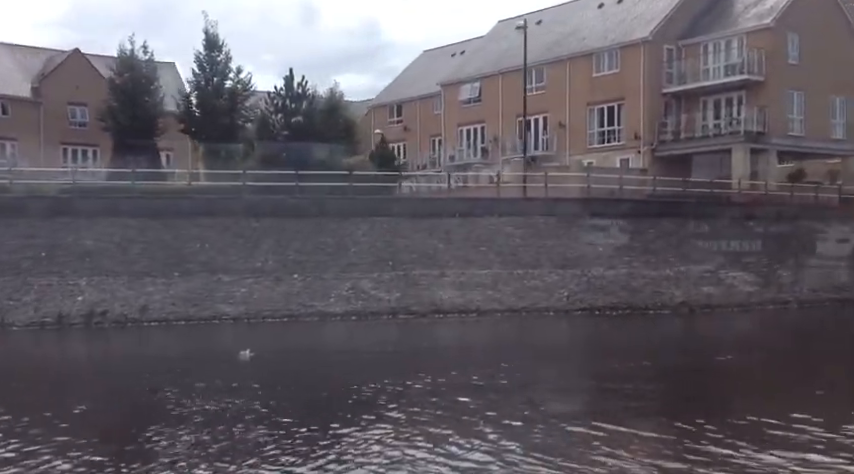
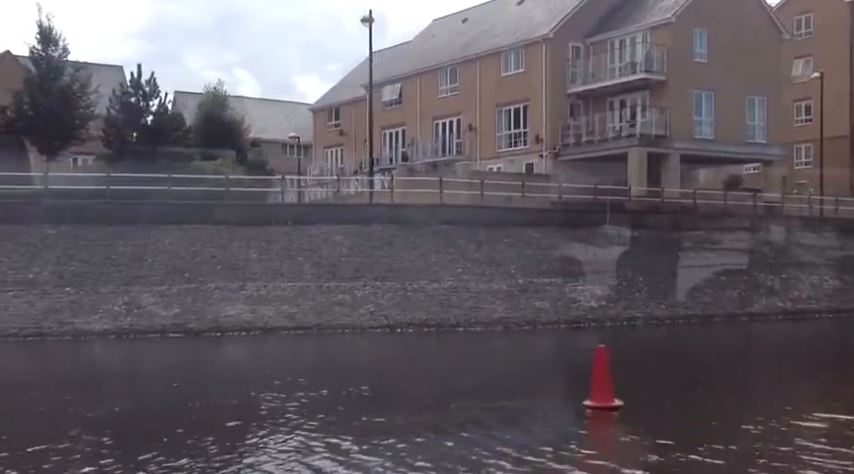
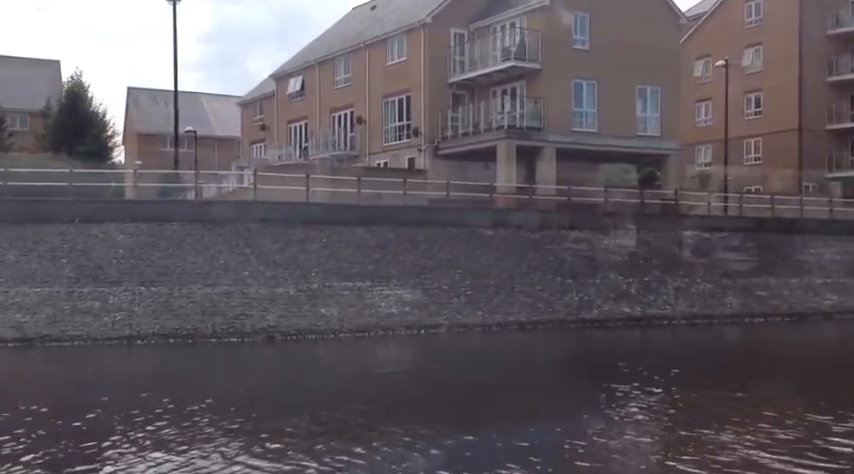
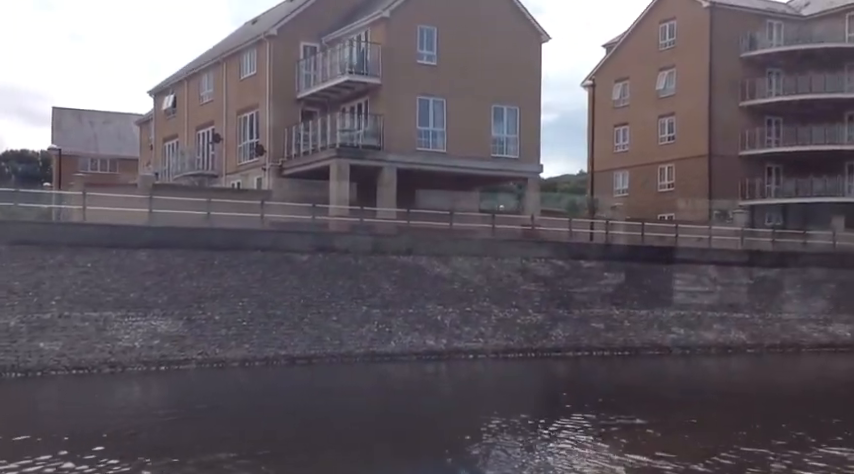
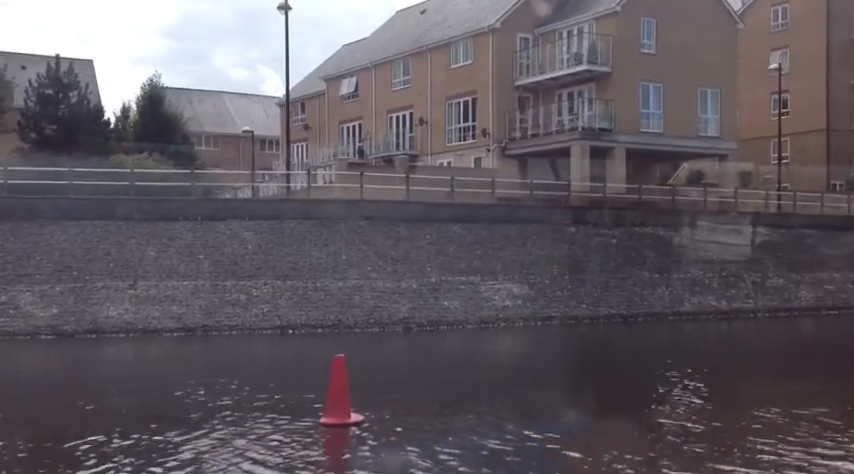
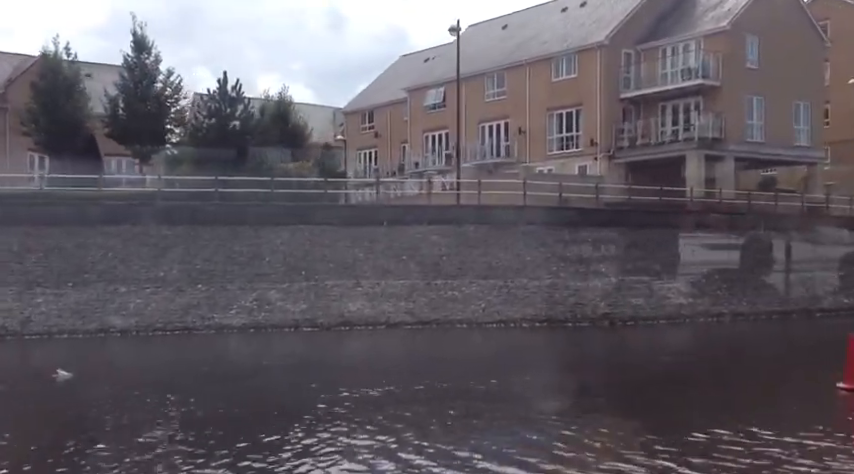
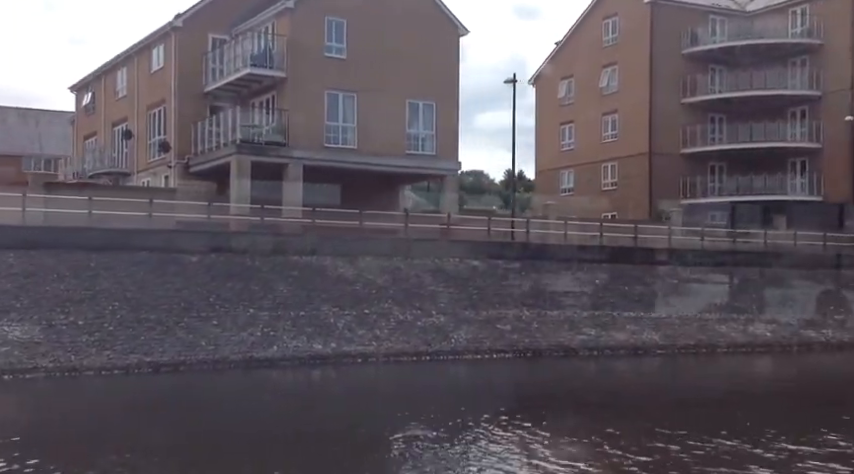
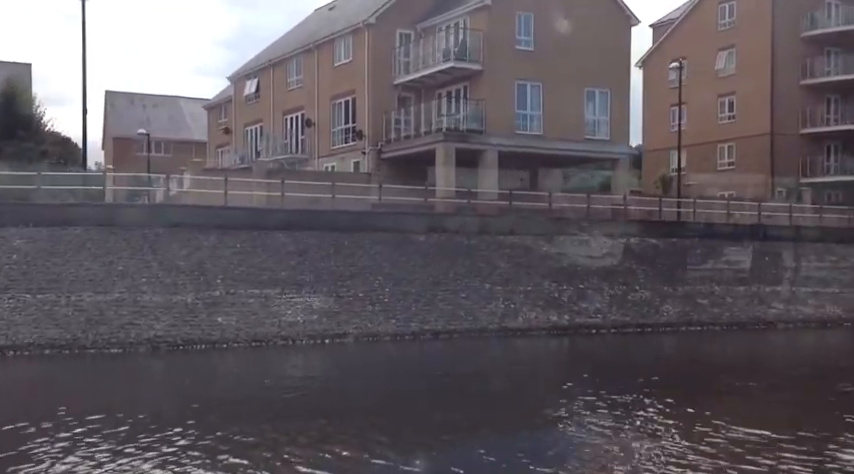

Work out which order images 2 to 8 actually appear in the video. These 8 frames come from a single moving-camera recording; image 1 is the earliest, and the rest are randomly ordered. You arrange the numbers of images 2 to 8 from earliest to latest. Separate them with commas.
6, 2, 5, 3, 8, 4, 7
